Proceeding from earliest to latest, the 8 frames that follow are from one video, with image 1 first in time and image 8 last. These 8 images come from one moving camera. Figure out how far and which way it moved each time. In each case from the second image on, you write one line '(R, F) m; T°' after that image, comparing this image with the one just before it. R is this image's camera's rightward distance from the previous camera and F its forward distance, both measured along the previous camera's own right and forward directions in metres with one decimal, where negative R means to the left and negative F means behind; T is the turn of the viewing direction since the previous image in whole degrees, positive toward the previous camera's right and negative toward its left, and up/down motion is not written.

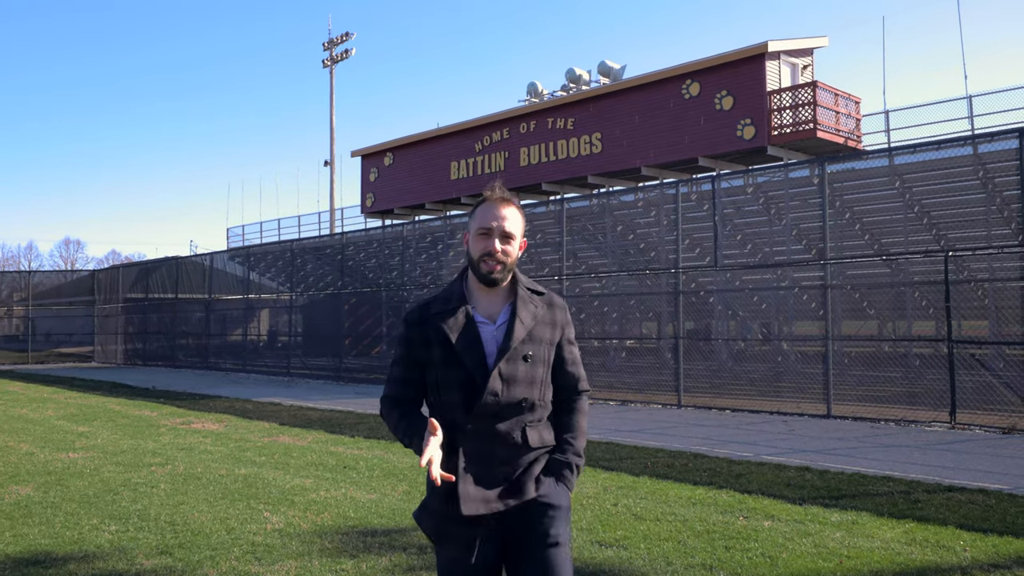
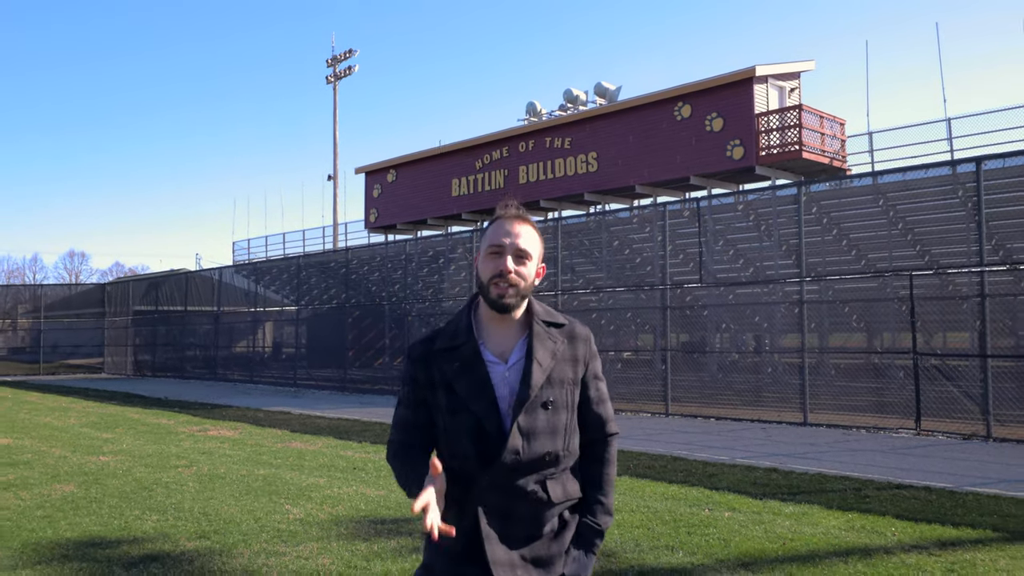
(+0.1, -0.8) m; 0°
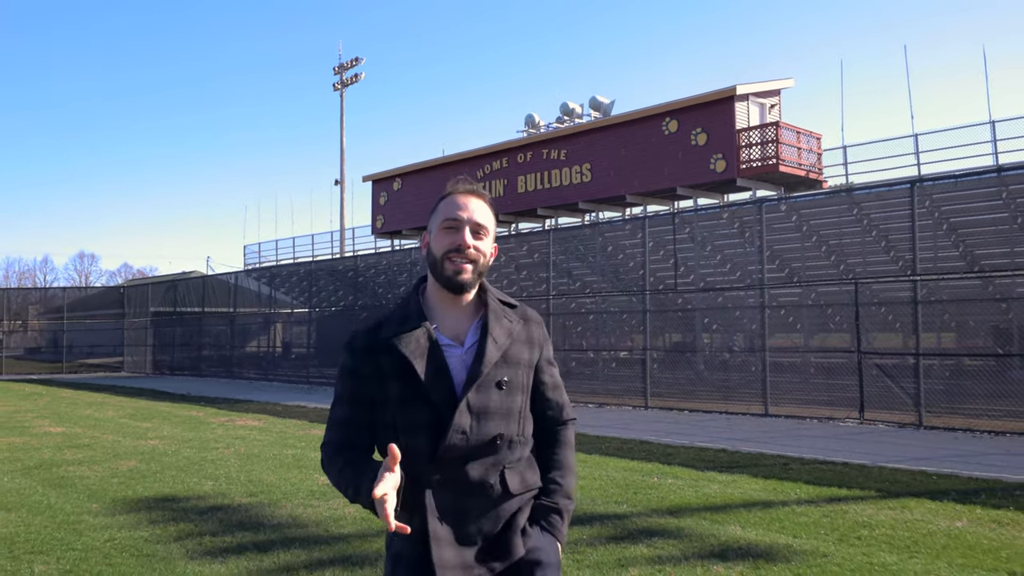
(+0.2, -1.5) m; 0°
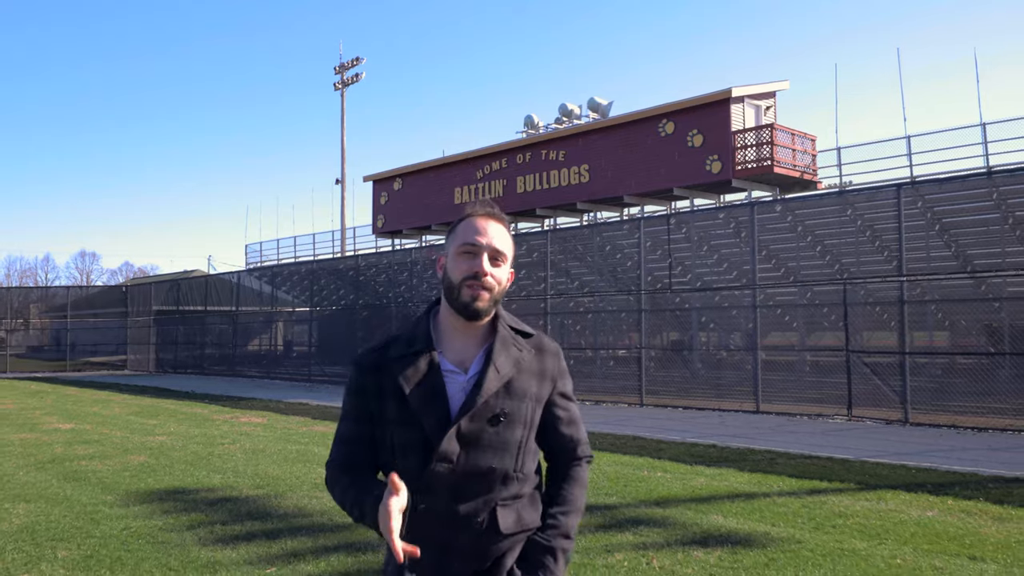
(0.0, -0.3) m; 0°
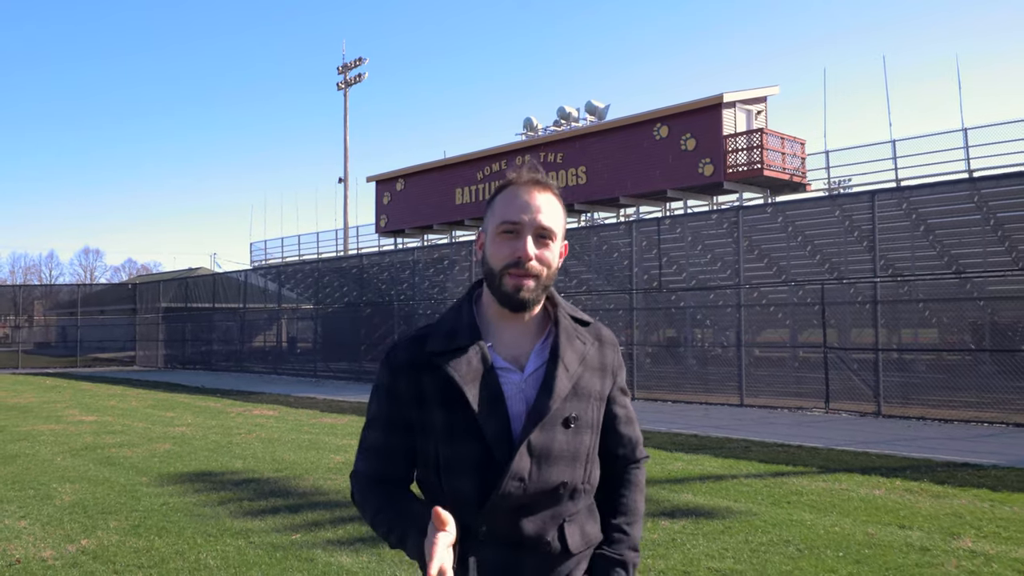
(+0.1, -0.8) m; 0°
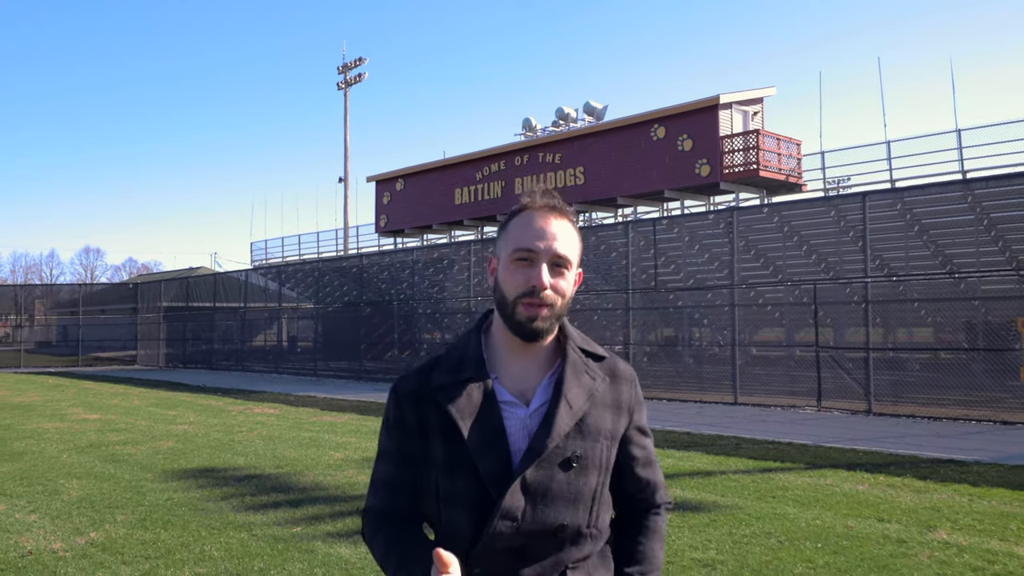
(+0.1, -0.2) m; 0°
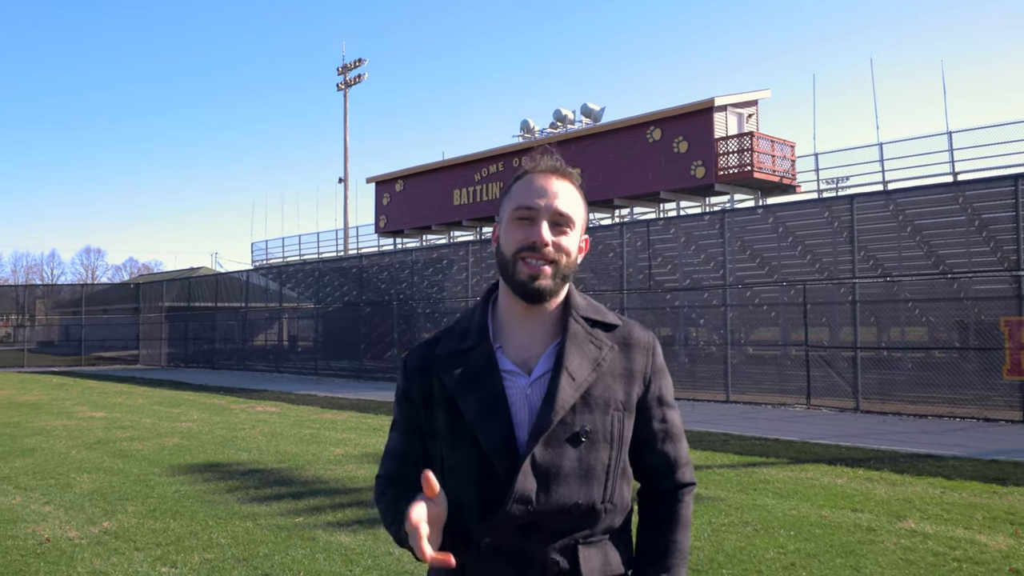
(+0.1, -0.3) m; 0°
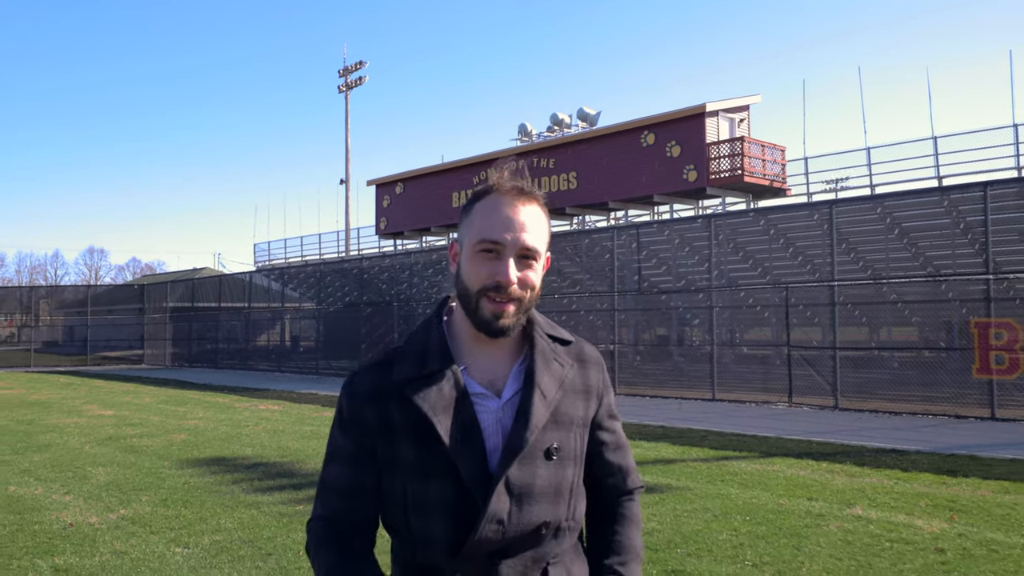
(+0.2, -0.5) m; 0°
